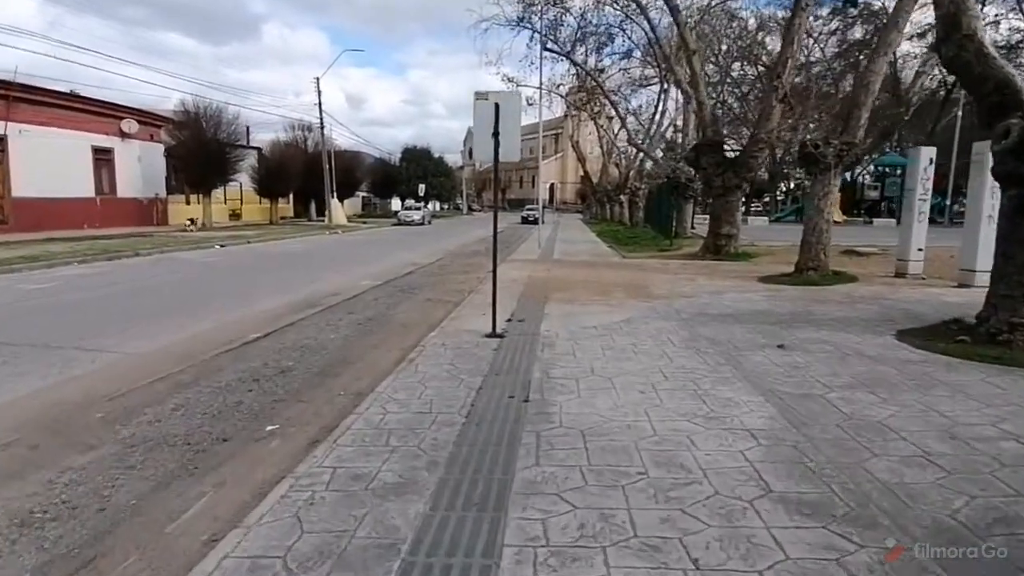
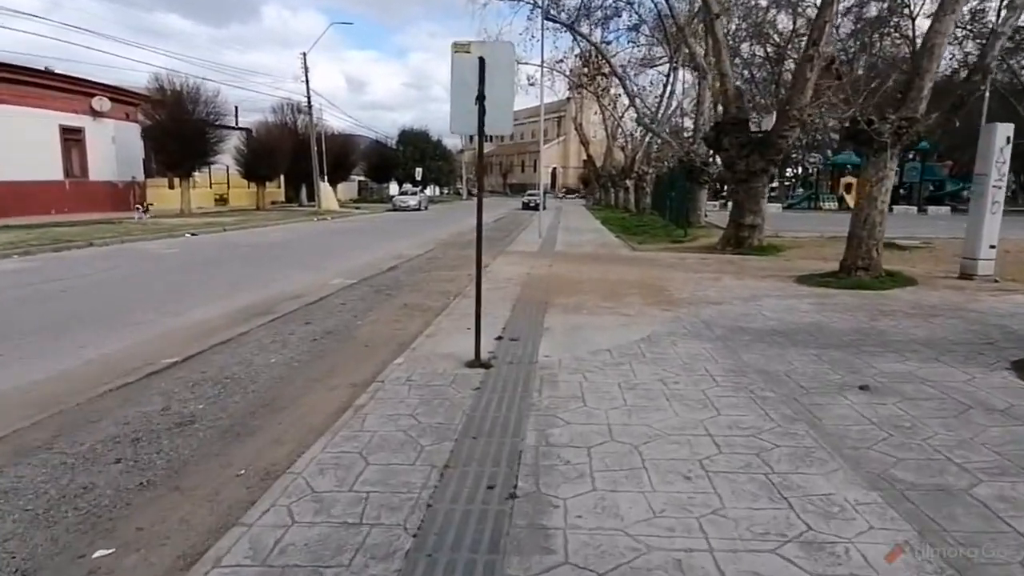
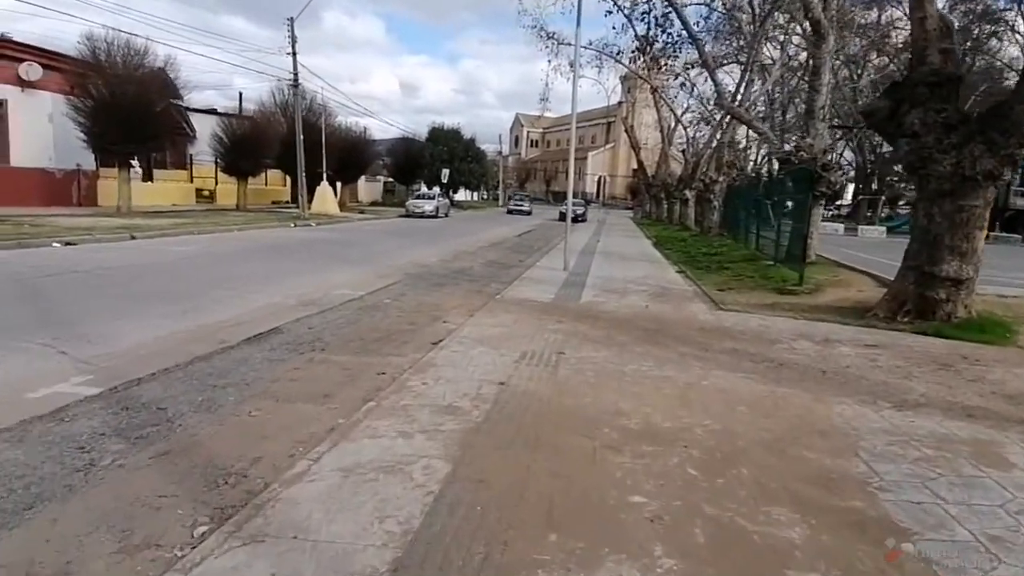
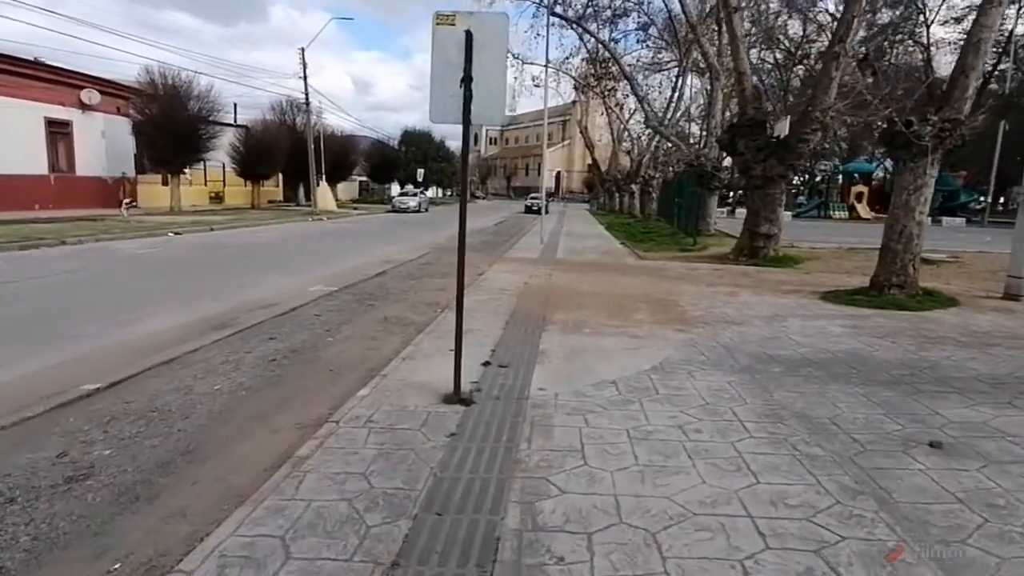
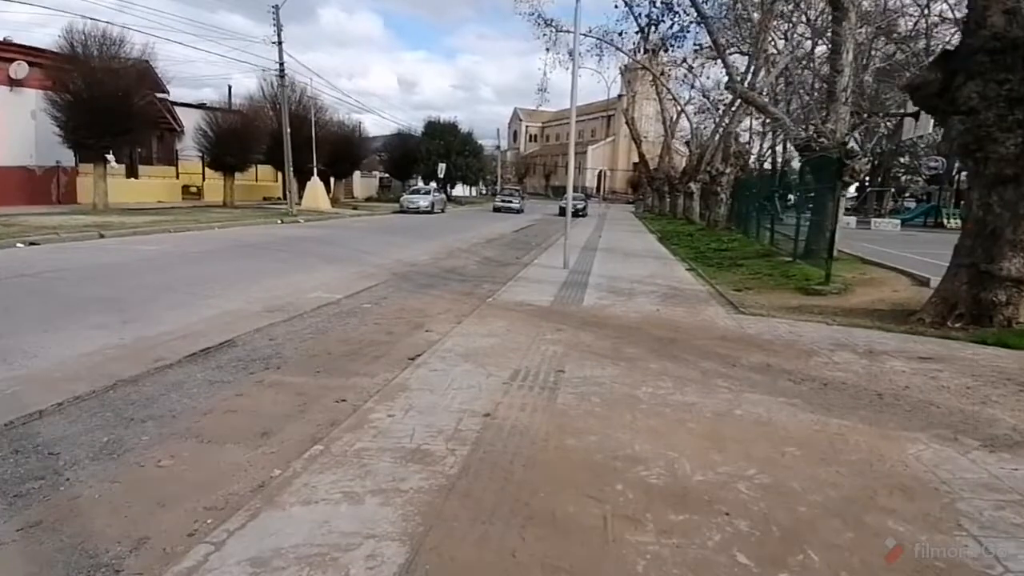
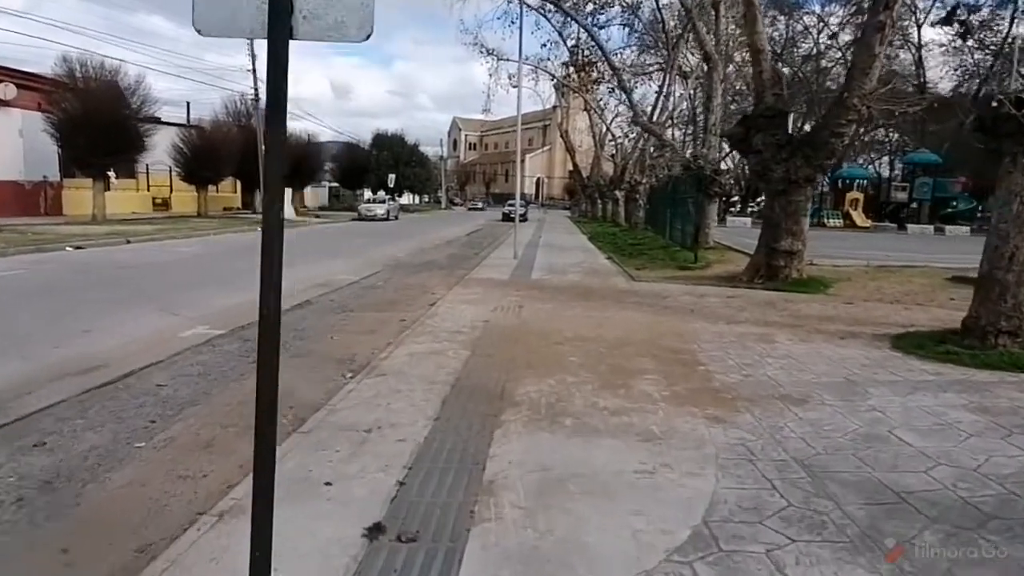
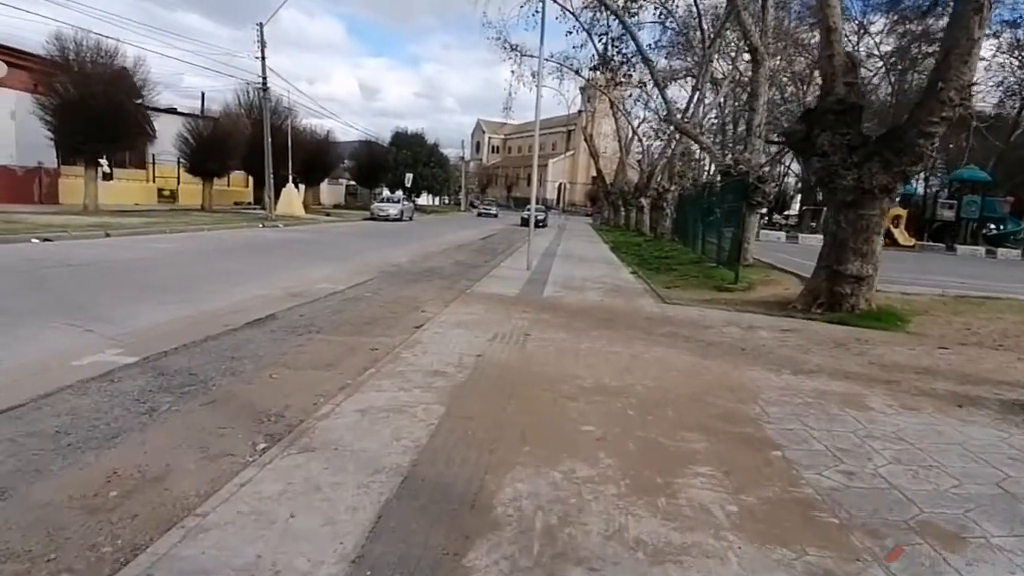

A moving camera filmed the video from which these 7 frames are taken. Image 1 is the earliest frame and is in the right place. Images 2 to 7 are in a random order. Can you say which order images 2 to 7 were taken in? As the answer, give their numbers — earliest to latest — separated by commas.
2, 4, 6, 7, 3, 5
